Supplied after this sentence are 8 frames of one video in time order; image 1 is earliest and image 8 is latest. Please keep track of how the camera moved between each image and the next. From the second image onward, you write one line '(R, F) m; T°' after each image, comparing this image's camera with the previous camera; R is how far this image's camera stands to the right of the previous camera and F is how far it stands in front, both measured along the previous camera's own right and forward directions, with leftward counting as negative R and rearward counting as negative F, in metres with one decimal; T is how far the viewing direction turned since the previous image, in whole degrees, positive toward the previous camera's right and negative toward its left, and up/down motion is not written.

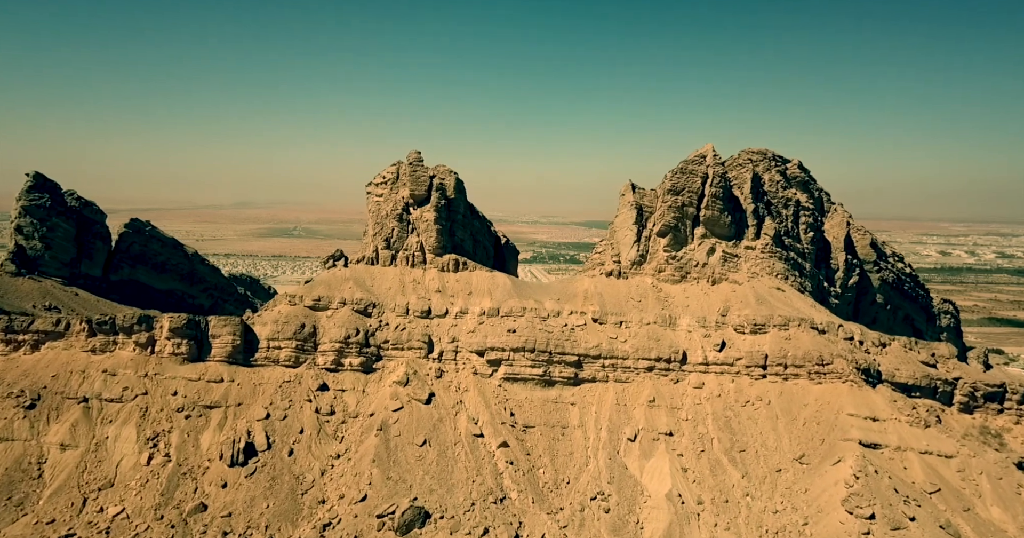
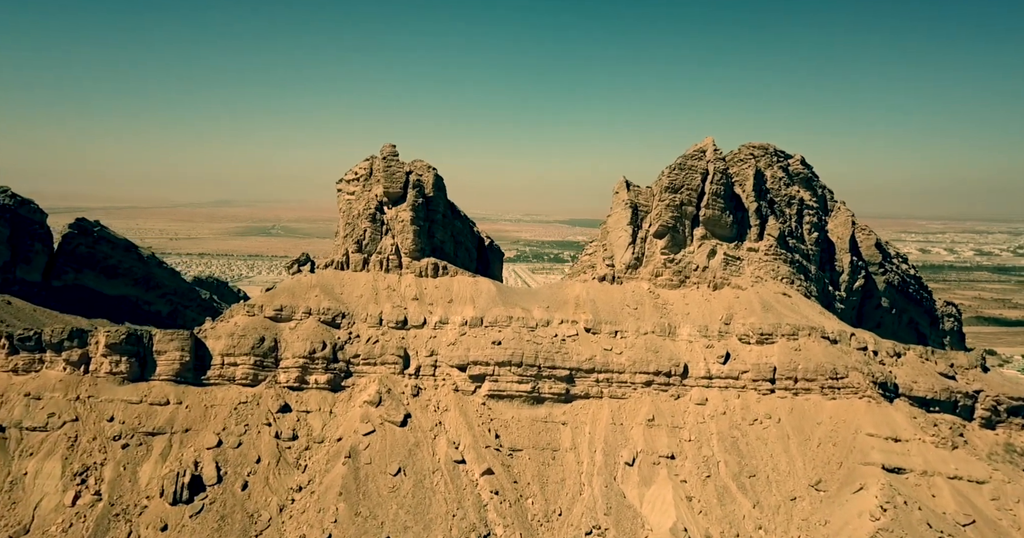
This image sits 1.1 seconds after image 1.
(-0.1, +3.7) m; +1°
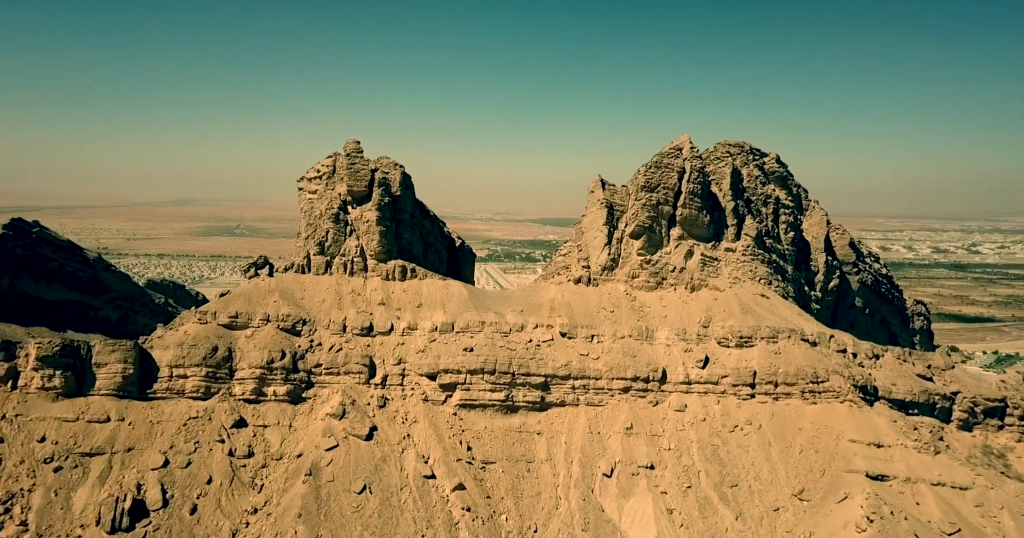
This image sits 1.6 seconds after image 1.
(-0.2, +1.7) m; +3°
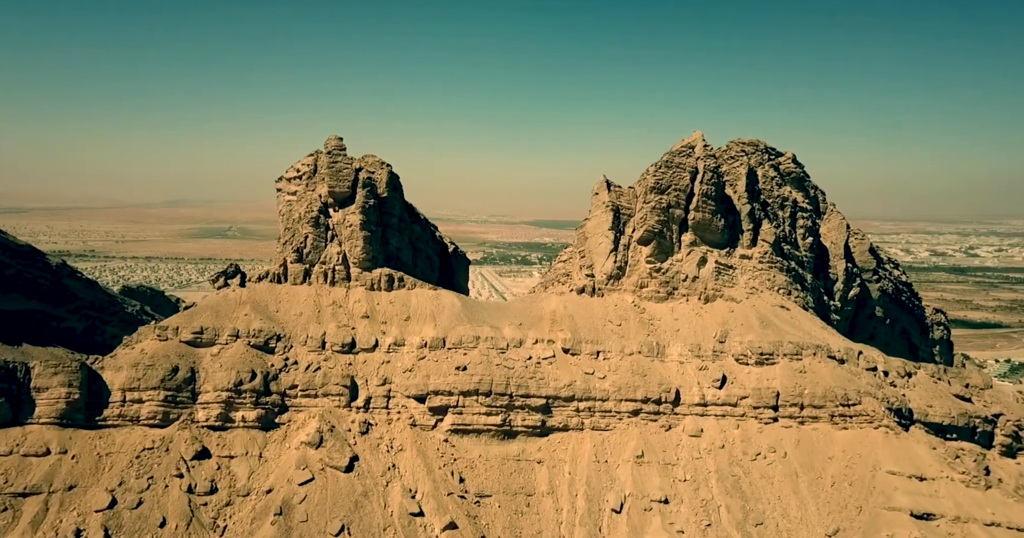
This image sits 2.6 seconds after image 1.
(-0.1, +3.4) m; 0°
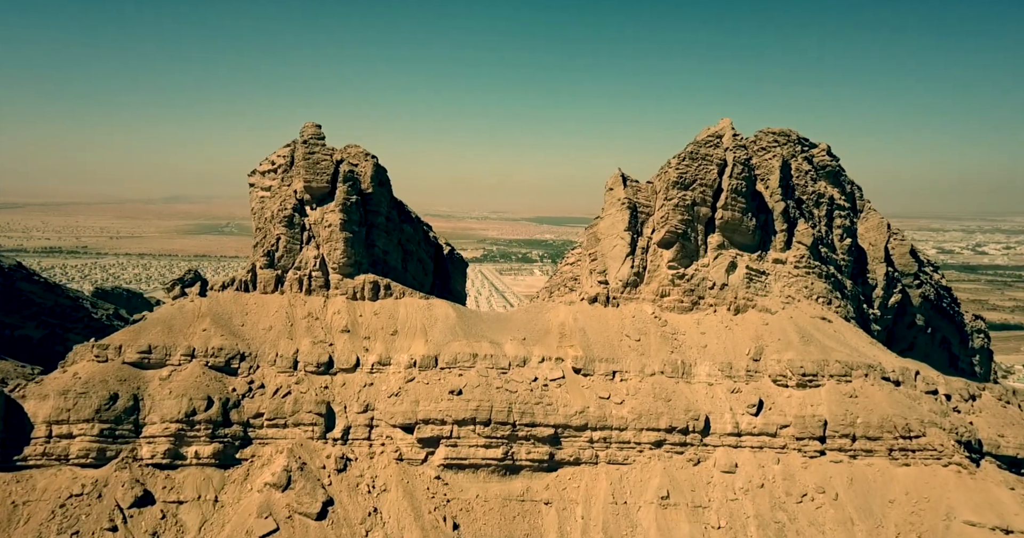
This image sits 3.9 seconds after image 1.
(0.0, +4.4) m; 0°
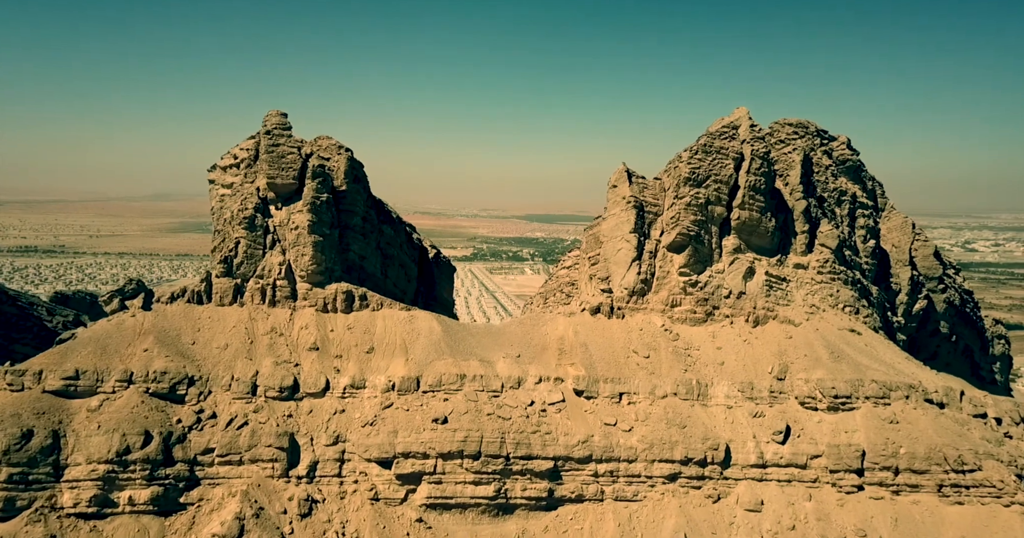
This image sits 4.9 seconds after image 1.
(-0.1, +3.6) m; +1°
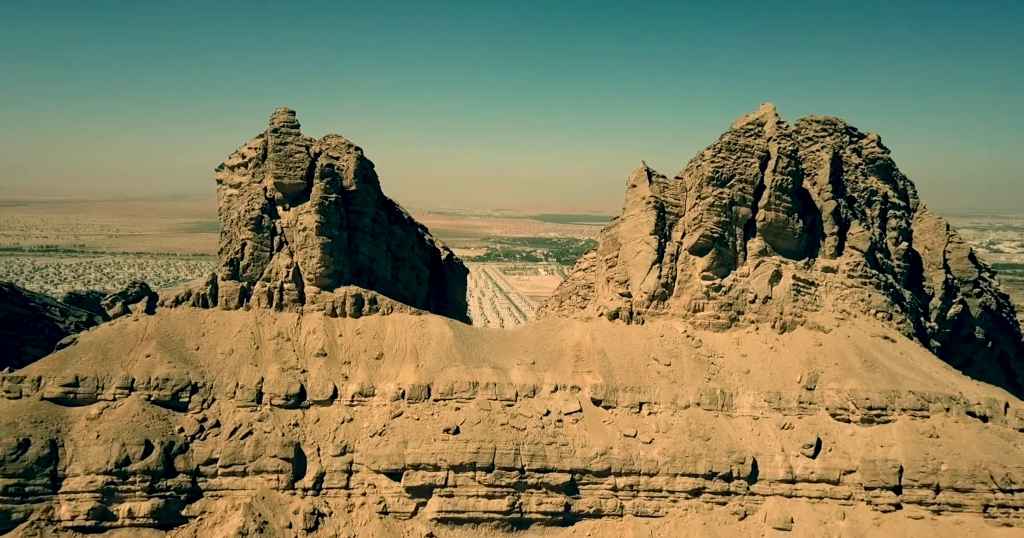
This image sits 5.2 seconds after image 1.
(0.0, +1.0) m; -1°
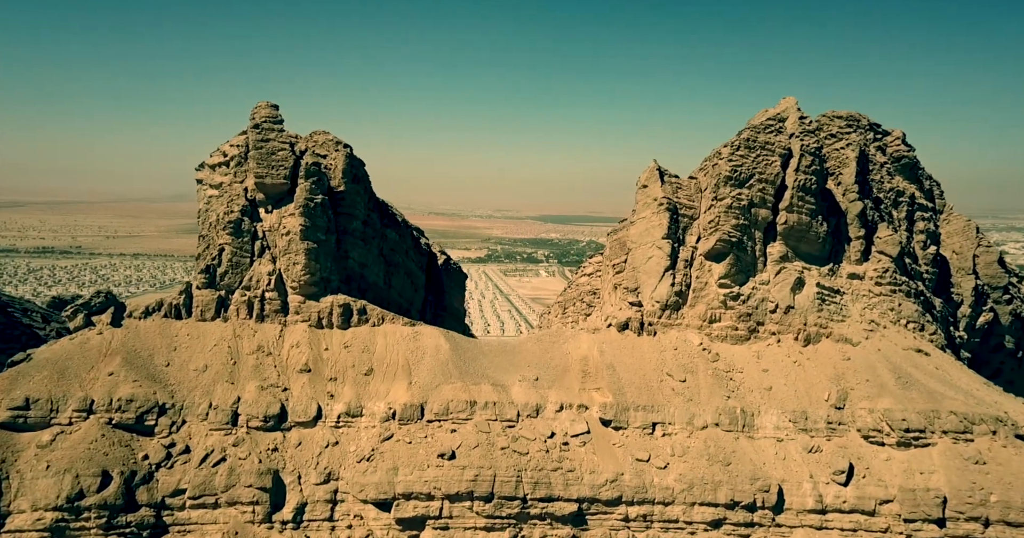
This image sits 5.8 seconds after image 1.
(0.0, +2.1) m; 0°
